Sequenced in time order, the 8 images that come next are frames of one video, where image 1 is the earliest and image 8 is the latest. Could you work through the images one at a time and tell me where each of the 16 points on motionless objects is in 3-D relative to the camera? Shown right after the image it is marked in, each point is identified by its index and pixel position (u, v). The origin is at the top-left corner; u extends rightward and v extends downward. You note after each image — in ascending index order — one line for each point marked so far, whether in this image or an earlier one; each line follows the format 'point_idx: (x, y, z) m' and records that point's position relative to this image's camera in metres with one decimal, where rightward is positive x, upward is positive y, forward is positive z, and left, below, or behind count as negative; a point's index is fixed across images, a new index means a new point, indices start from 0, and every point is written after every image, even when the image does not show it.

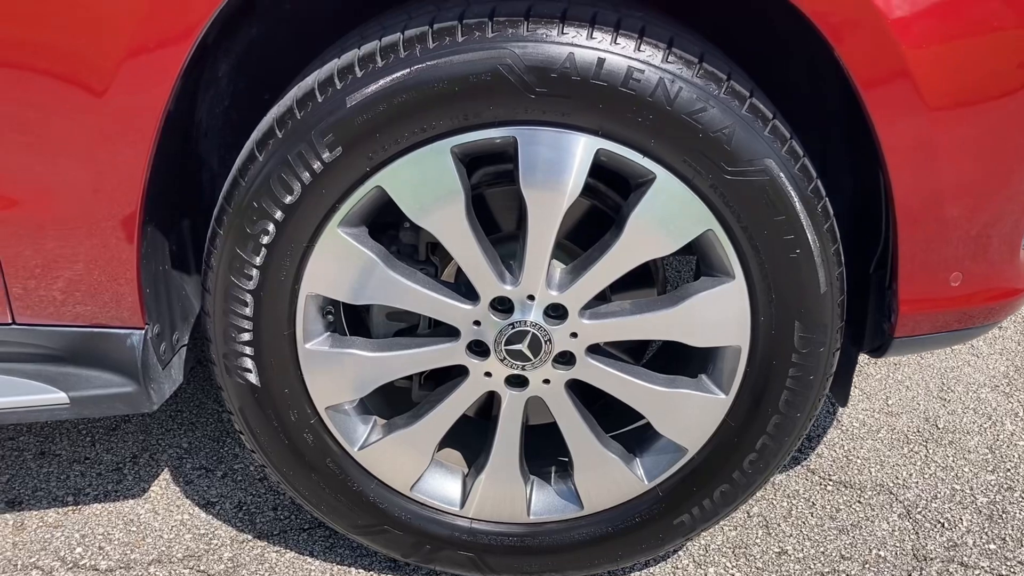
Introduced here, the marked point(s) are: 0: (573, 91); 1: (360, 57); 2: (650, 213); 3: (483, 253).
0: (+0.1, +0.2, +1.1) m
1: (-0.2, +0.3, +1.1) m
2: (+0.2, +0.1, +1.1) m
3: (0.0, 0.0, +1.2) m
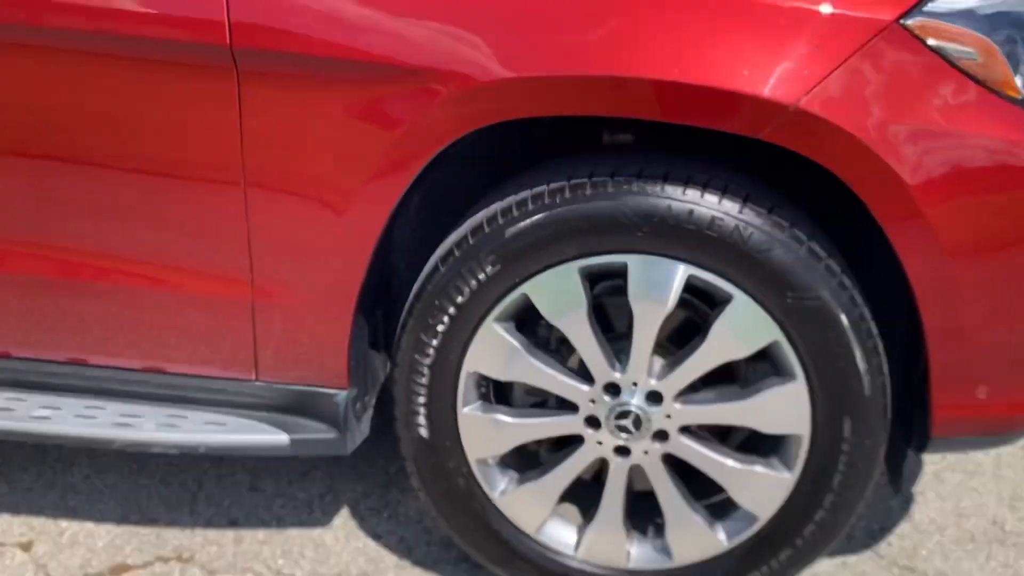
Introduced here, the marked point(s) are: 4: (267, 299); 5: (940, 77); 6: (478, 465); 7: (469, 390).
0: (+0.2, +0.1, +1.5) m
1: (0.0, +0.1, +1.5) m
2: (+0.3, -0.1, +1.5) m
3: (+0.1, -0.1, +1.5) m
4: (-0.4, 0.0, +1.6) m
5: (+0.6, +0.3, +1.4) m
6: (-0.1, -0.3, +1.7) m
7: (-0.1, -0.2, +1.6) m
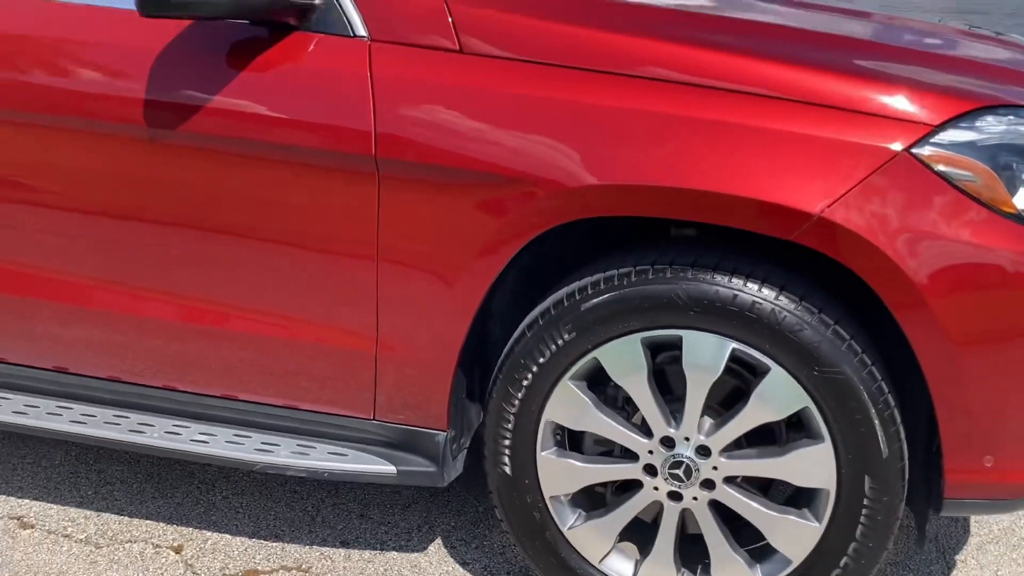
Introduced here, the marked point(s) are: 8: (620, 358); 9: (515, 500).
0: (+0.4, 0.0, +1.8) m
1: (+0.2, 0.0, +1.8) m
2: (+0.5, -0.2, +1.8) m
3: (+0.3, -0.2, +1.8) m
4: (-0.3, -0.1, +2.0) m
5: (+0.7, +0.2, +1.7) m
6: (+0.1, -0.4, +2.0) m
7: (+0.1, -0.3, +1.9) m
8: (+0.2, -0.1, +1.8) m
9: (0.0, -0.4, +2.0) m
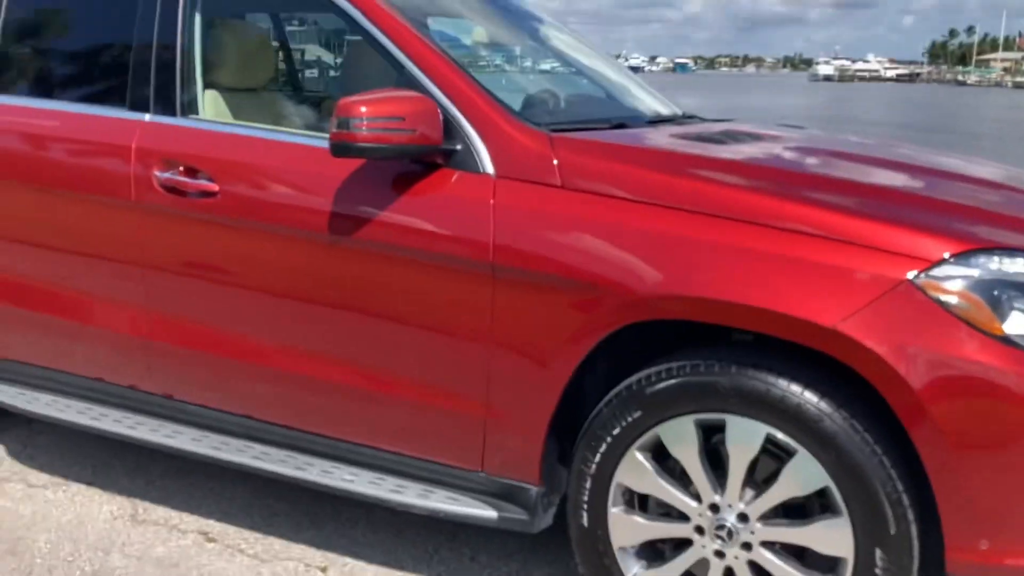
0: (+0.6, -0.3, +2.2) m
1: (+0.4, -0.2, +2.3) m
2: (+0.6, -0.4, +2.2) m
3: (+0.5, -0.4, +2.3) m
4: (0.0, -0.3, +2.5) m
5: (+0.9, -0.1, +2.0) m
6: (+0.3, -0.7, +2.4) m
7: (+0.3, -0.5, +2.4) m
8: (+0.4, -0.4, +2.3) m
9: (+0.2, -0.7, +2.4) m
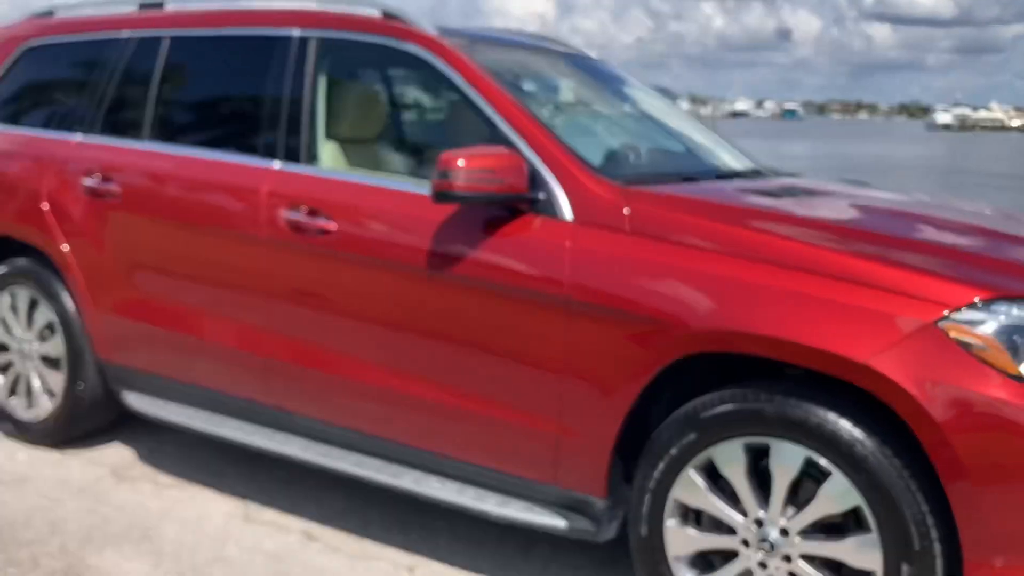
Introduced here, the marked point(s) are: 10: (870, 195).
0: (+0.7, -0.4, +2.4) m
1: (+0.5, -0.3, +2.6) m
2: (+0.8, -0.5, +2.4) m
3: (+0.6, -0.6, +2.5) m
4: (+0.2, -0.4, +2.8) m
5: (+1.1, -0.2, +2.3) m
6: (+0.5, -0.8, +2.7) m
7: (+0.4, -0.6, +2.6) m
8: (+0.6, -0.5, +2.5) m
9: (+0.4, -0.8, +2.7) m
10: (+1.3, +0.3, +3.4) m
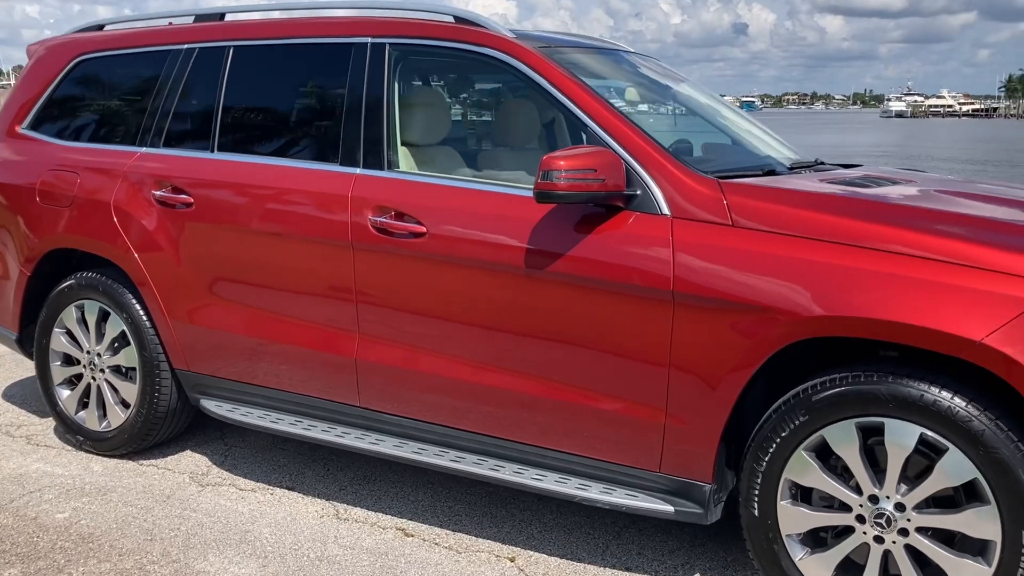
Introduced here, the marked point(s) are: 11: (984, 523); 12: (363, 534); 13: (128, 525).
0: (+1.1, -0.3, +2.6) m
1: (+0.9, -0.3, +2.7) m
2: (+1.2, -0.5, +2.5) m
3: (+1.0, -0.5, +2.6) m
4: (+0.5, -0.4, +2.9) m
5: (+1.4, -0.1, +2.4) m
6: (+0.8, -0.7, +2.8) m
7: (+0.8, -0.6, +2.8) m
8: (+0.9, -0.4, +2.7) m
9: (+0.7, -0.7, +2.8) m
10: (+1.6, +0.4, +3.5) m
11: (+1.2, -0.6, +2.5) m
12: (-0.5, -0.9, +3.4) m
13: (-1.4, -0.9, +3.5) m
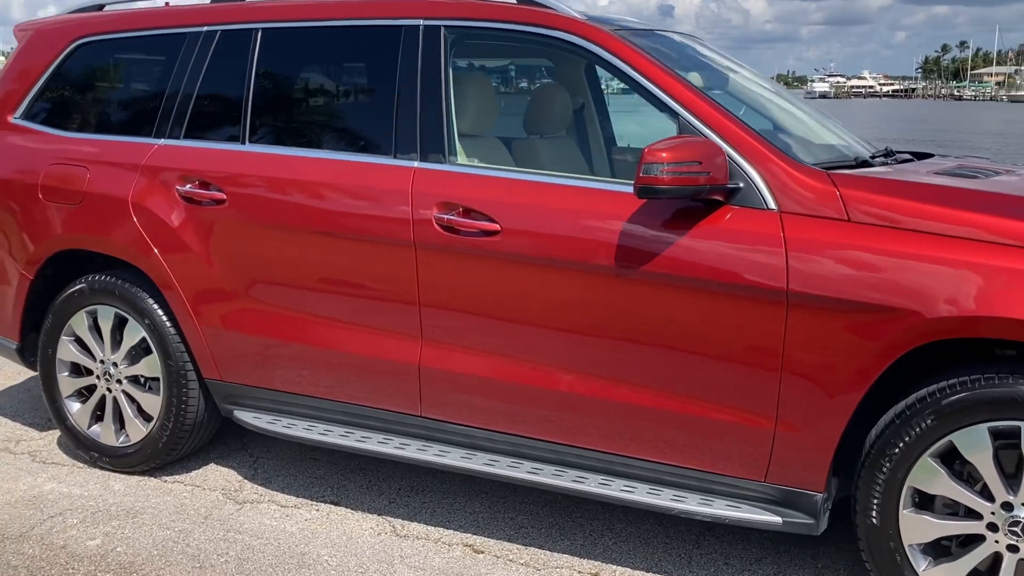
0: (+1.4, -0.3, +2.4) m
1: (+1.2, -0.3, +2.6) m
2: (+1.5, -0.5, +2.4) m
3: (+1.3, -0.5, +2.5) m
4: (+0.8, -0.4, +2.8) m
5: (+1.7, -0.1, +2.3) m
6: (+1.1, -0.7, +2.6) m
7: (+1.1, -0.6, +2.6) m
8: (+1.2, -0.4, +2.5) m
9: (+1.0, -0.7, +2.7) m
10: (+1.8, +0.4, +3.4) m
11: (+1.6, -0.6, +2.4) m
12: (-0.3, -0.9, +3.2) m
13: (-1.2, -0.9, +3.2) m
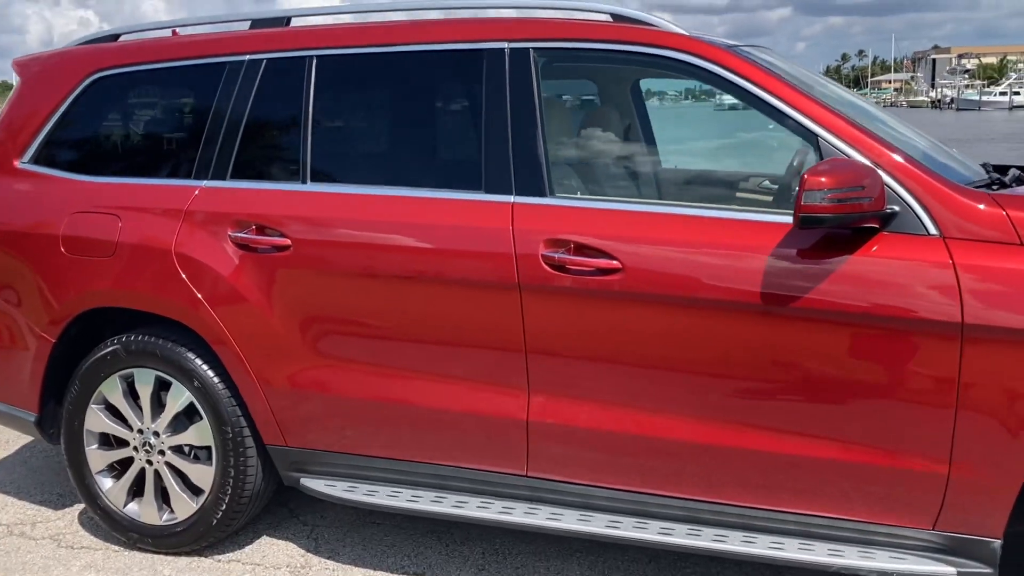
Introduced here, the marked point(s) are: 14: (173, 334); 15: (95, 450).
0: (+1.8, -0.4, +2.3) m
1: (+1.6, -0.3, +2.4) m
2: (+1.9, -0.5, +2.3) m
3: (+1.7, -0.6, +2.3) m
4: (+1.2, -0.5, +2.6) m
5: (+2.2, -0.1, +2.2) m
6: (+1.5, -0.8, +2.4) m
7: (+1.5, -0.7, +2.4) m
8: (+1.6, -0.5, +2.4) m
9: (+1.5, -0.8, +2.5) m
10: (+2.1, +0.4, +3.3) m
11: (+2.0, -0.7, +2.2) m
12: (+0.1, -1.0, +2.9) m
13: (-0.8, -1.1, +2.8) m
14: (-1.2, -0.2, +3.4) m
15: (-1.5, -0.6, +3.5) m
